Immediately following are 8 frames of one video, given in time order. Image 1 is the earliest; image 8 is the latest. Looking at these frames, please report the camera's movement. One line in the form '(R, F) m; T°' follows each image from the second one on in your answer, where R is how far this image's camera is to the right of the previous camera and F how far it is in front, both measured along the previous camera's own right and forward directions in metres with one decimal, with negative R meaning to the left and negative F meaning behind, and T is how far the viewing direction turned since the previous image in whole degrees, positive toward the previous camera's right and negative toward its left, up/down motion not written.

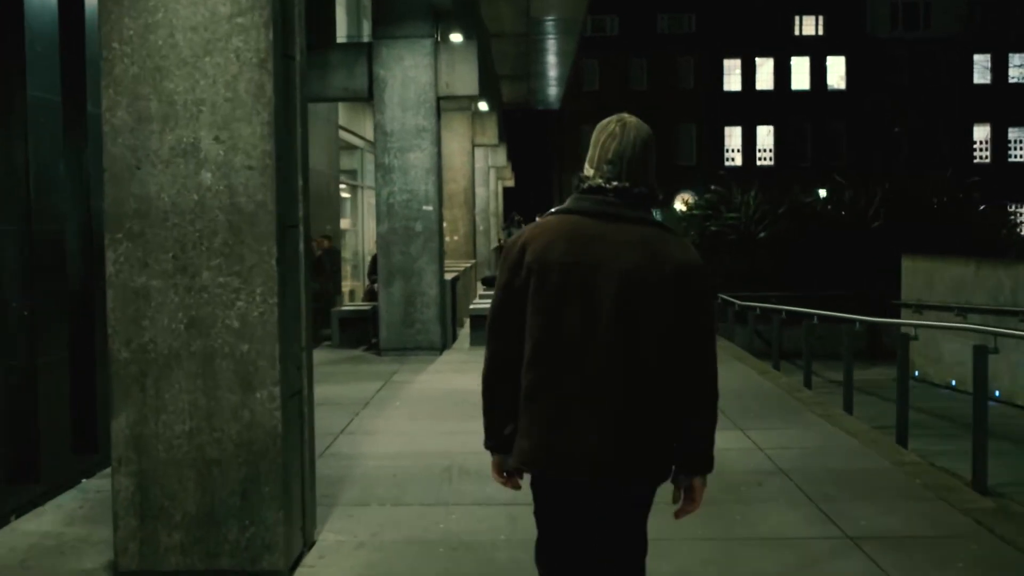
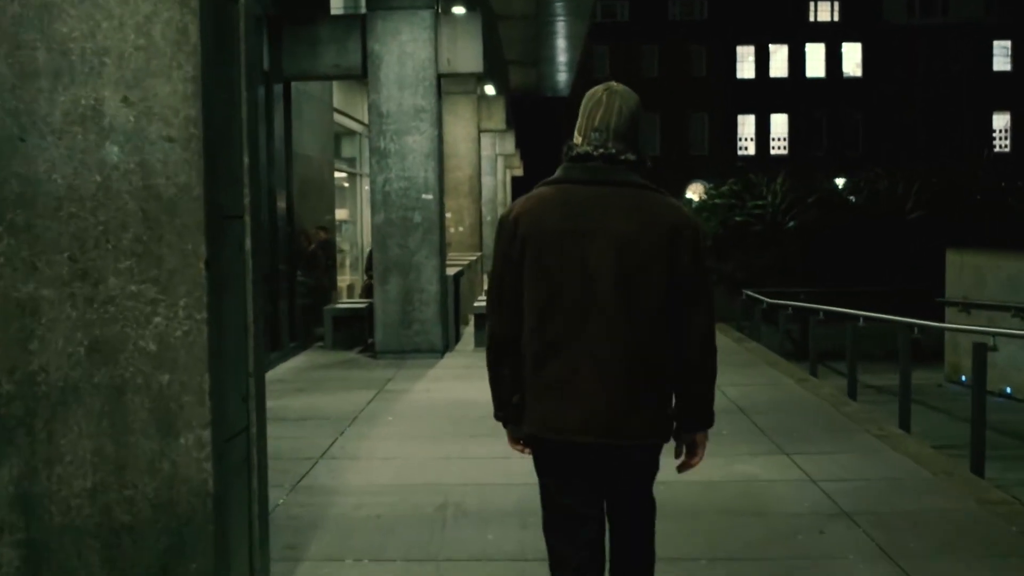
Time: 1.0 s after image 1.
(0.0, +1.3) m; 0°
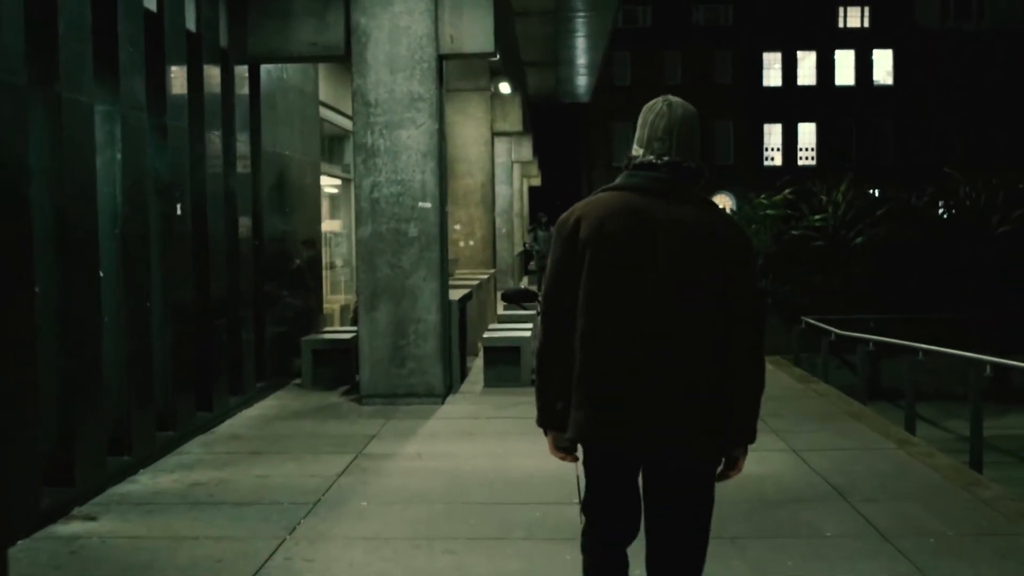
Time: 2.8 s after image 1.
(0.0, +2.5) m; -1°
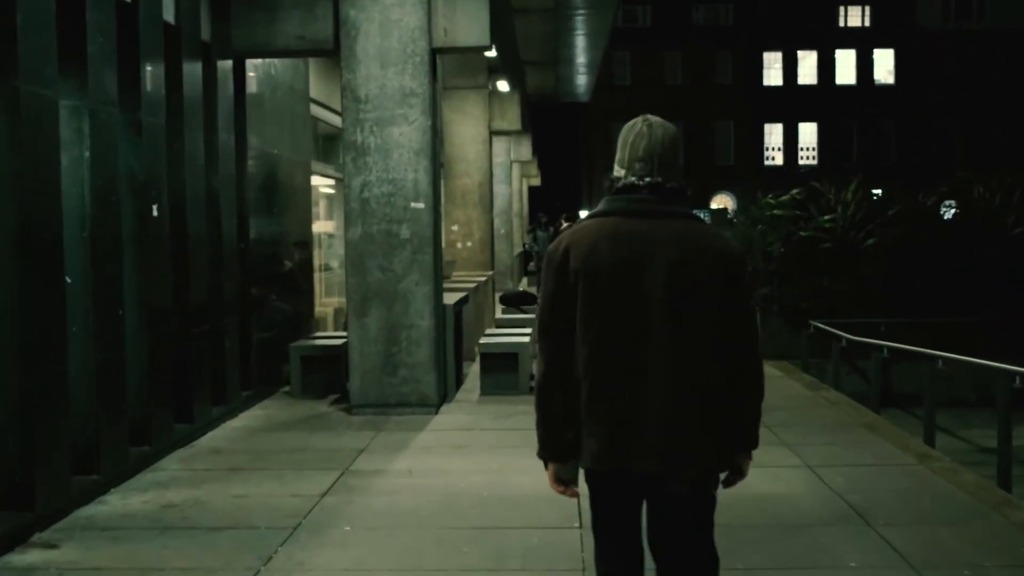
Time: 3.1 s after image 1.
(0.0, +0.5) m; 0°
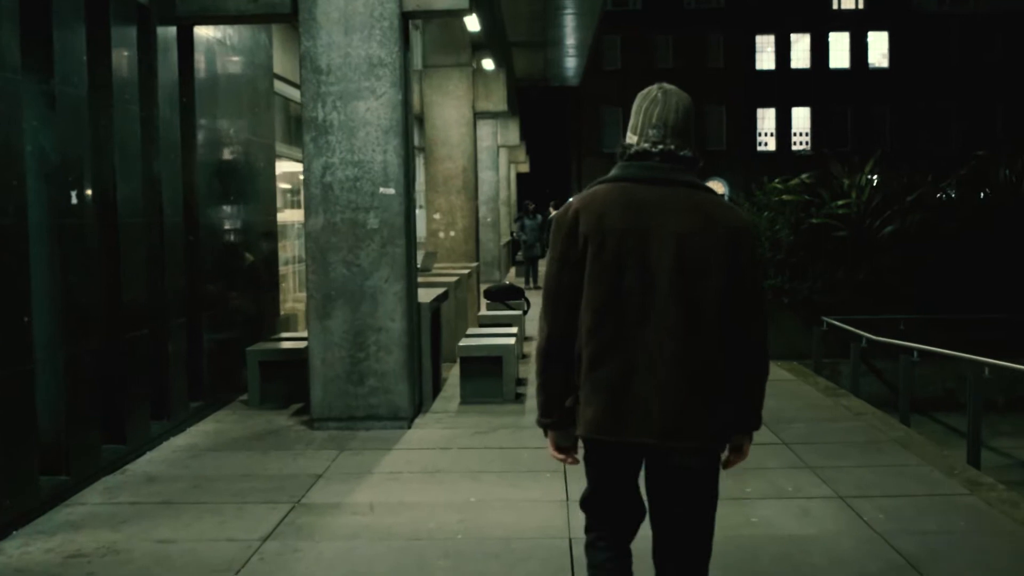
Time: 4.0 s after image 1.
(0.0, +1.2) m; 0°
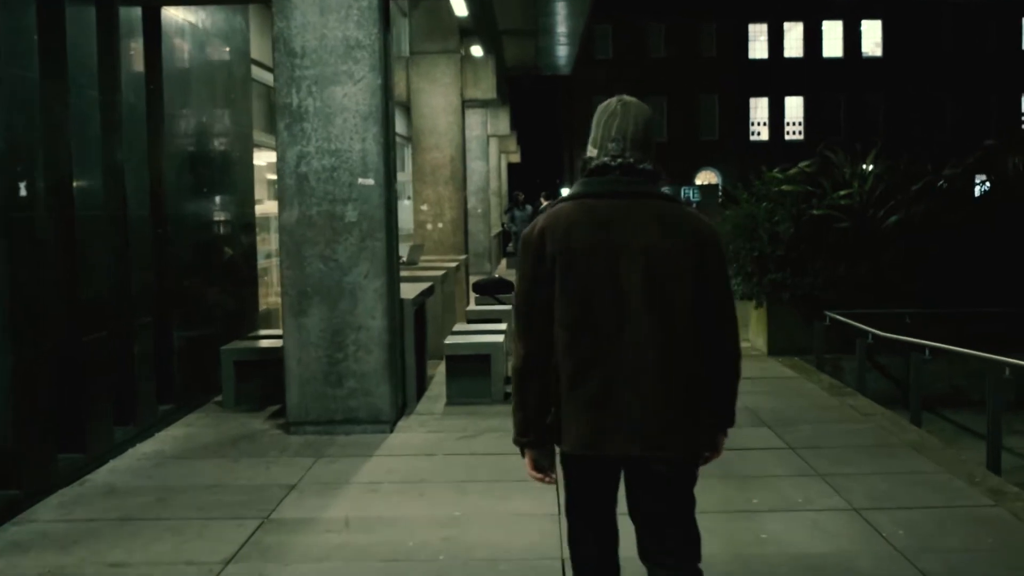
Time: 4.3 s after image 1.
(0.0, +0.5) m; 0°
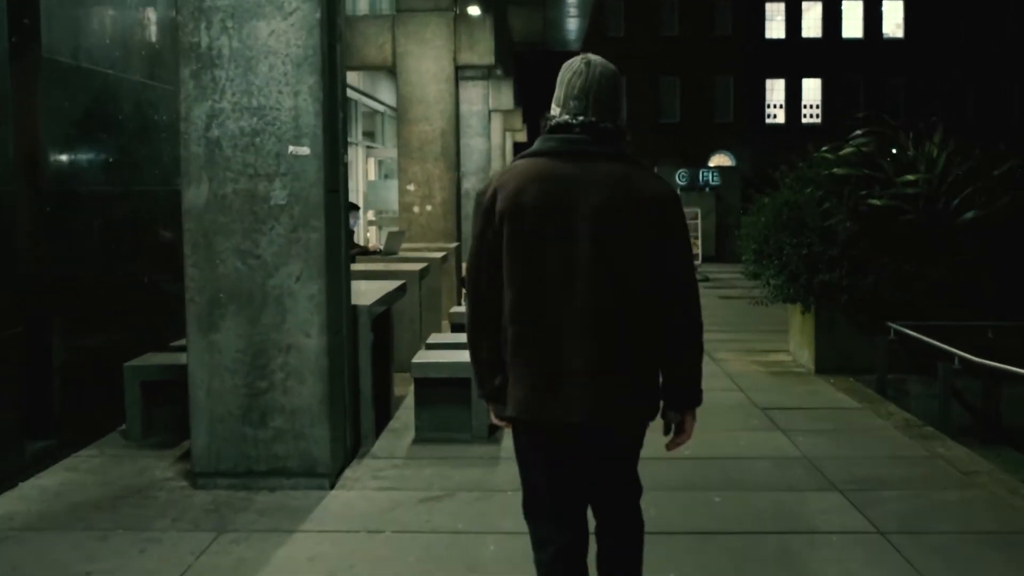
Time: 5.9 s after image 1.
(+0.1, +2.2) m; 0°
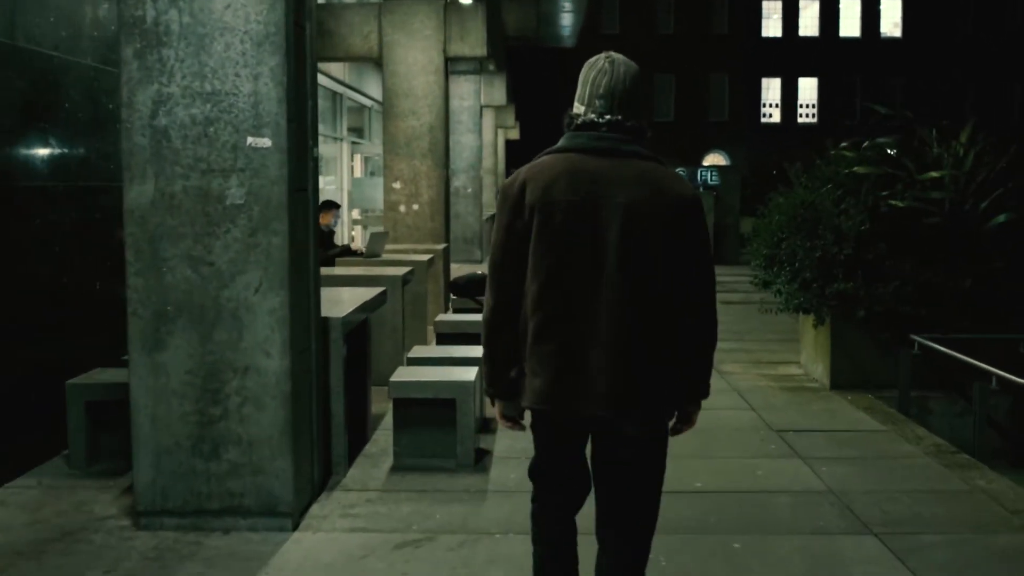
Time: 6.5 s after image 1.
(0.0, +0.8) m; 0°
